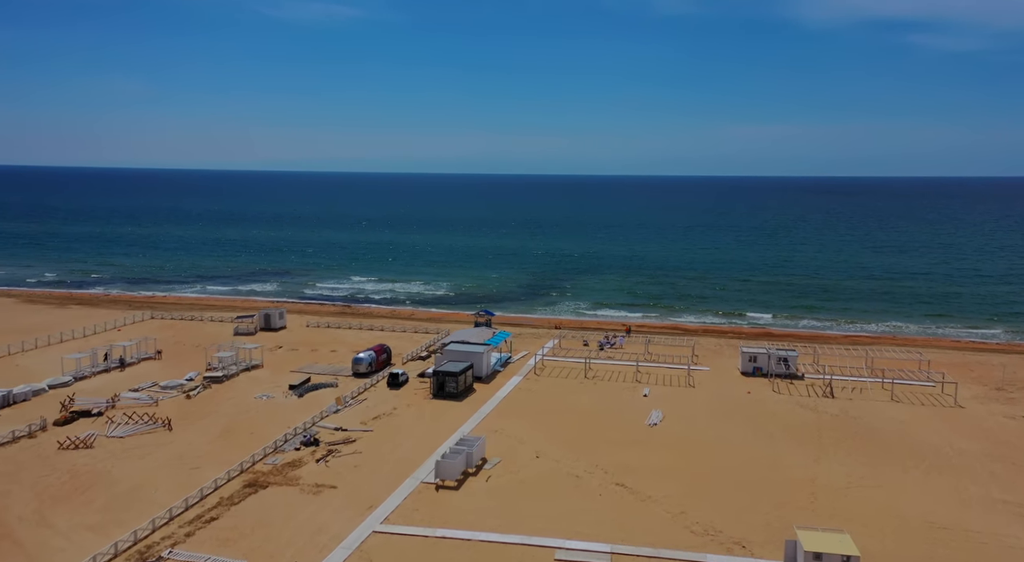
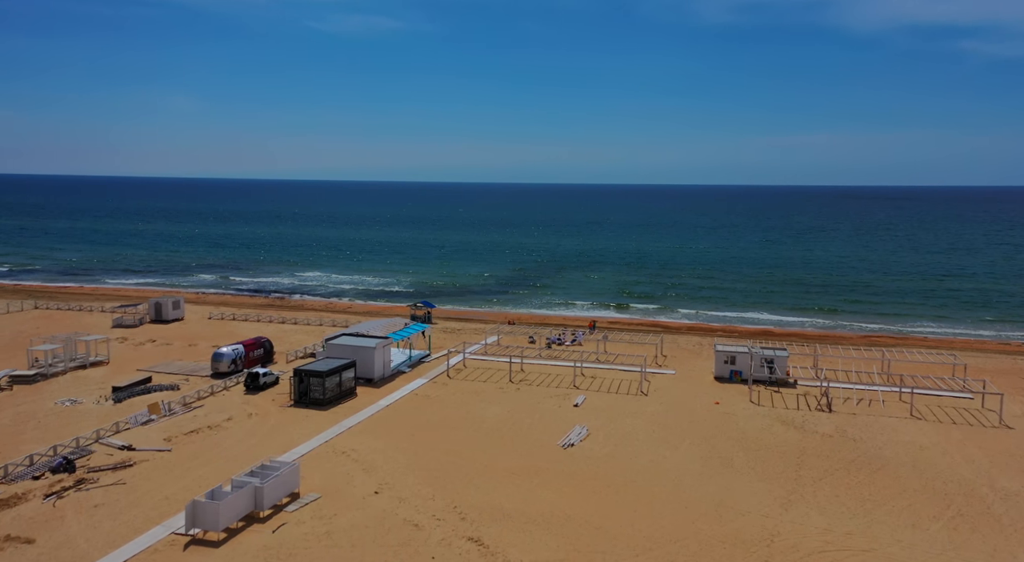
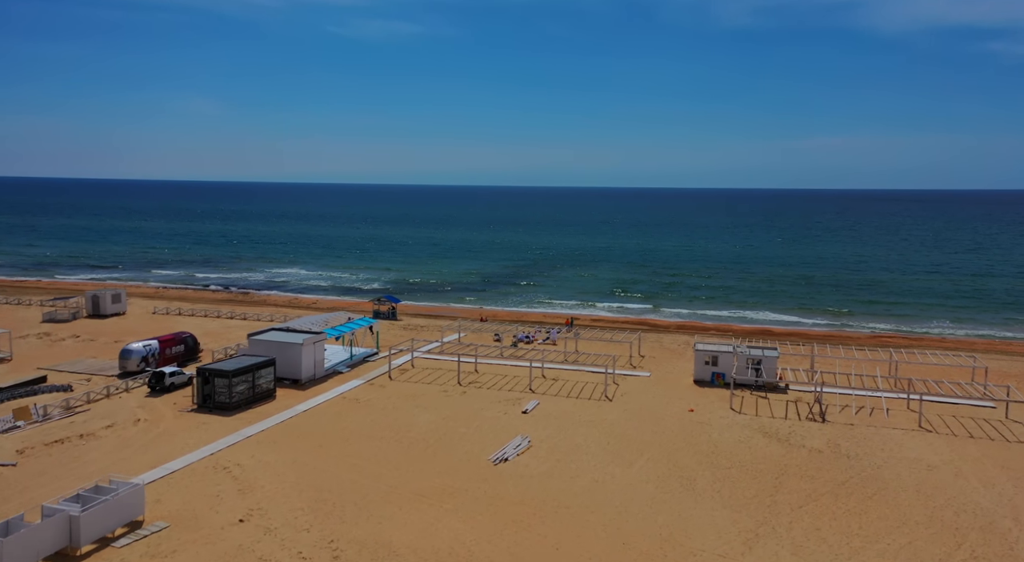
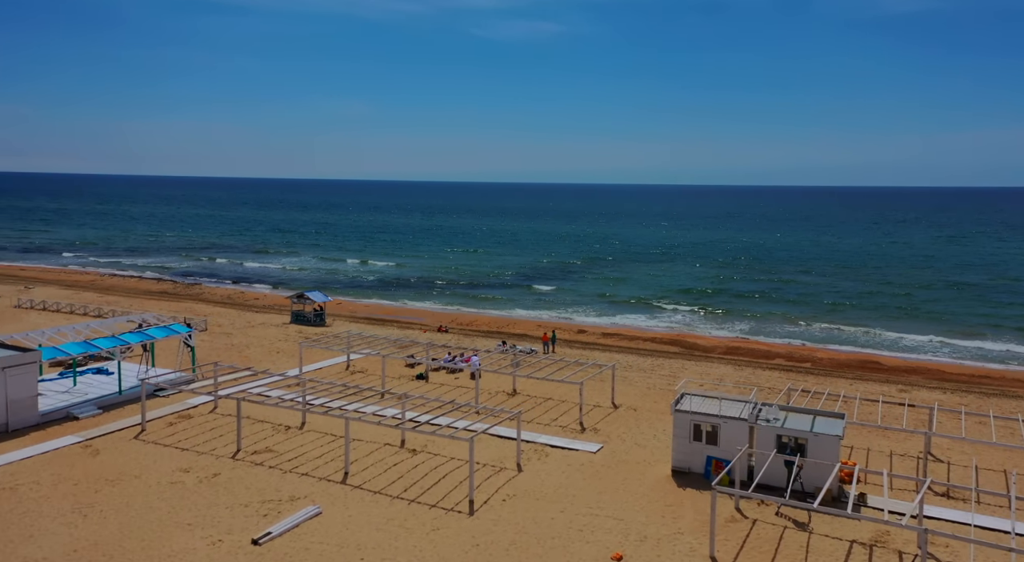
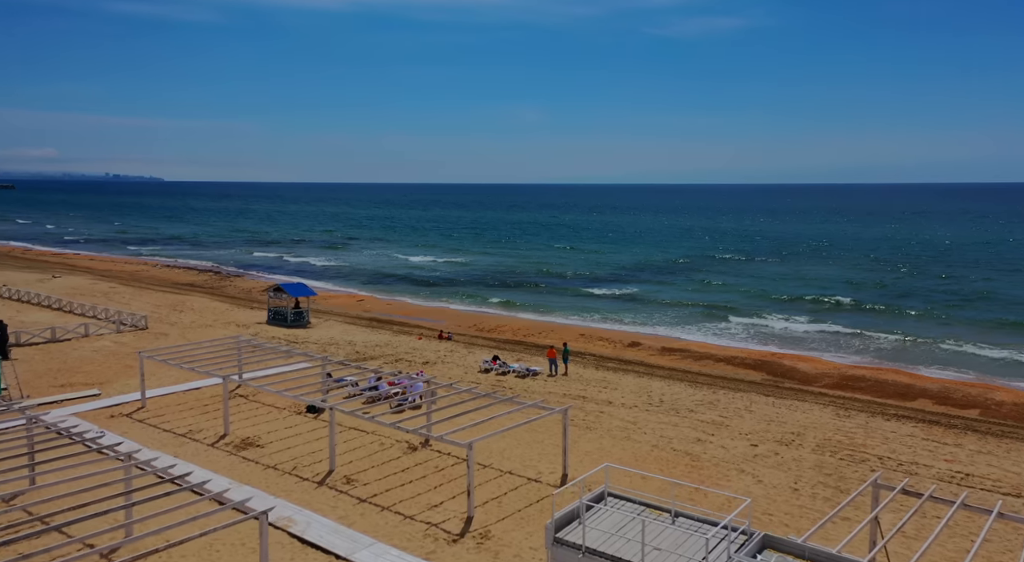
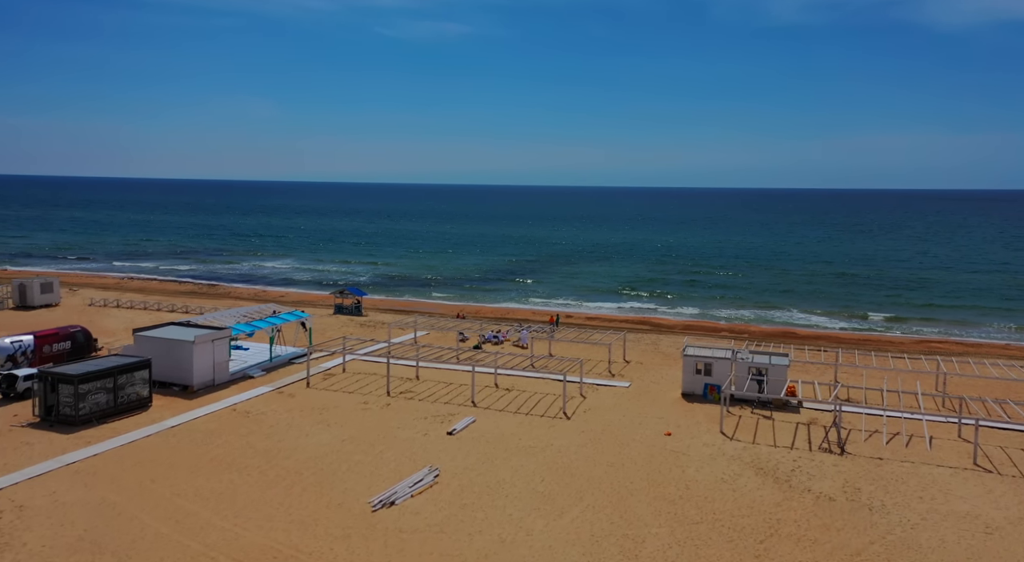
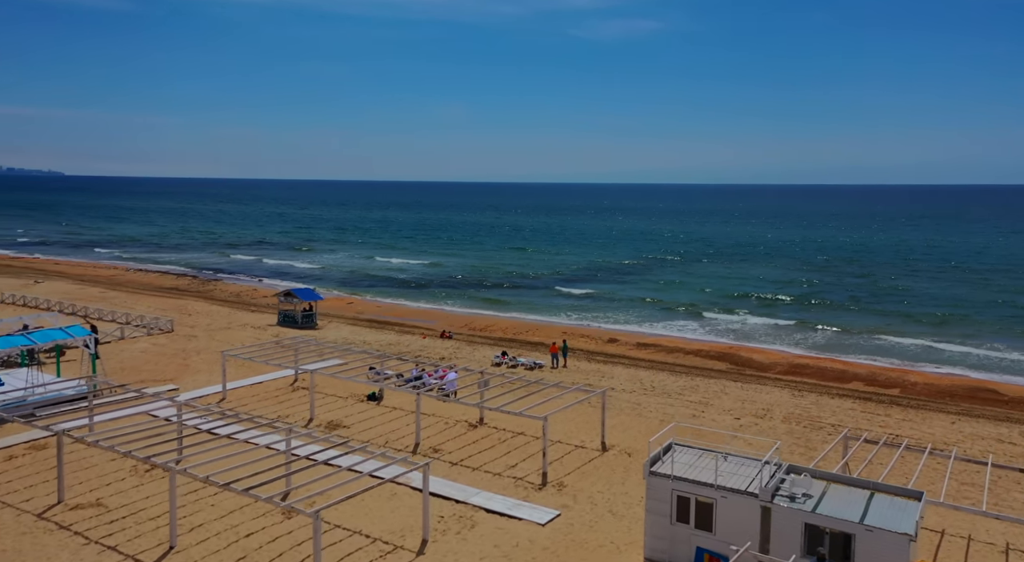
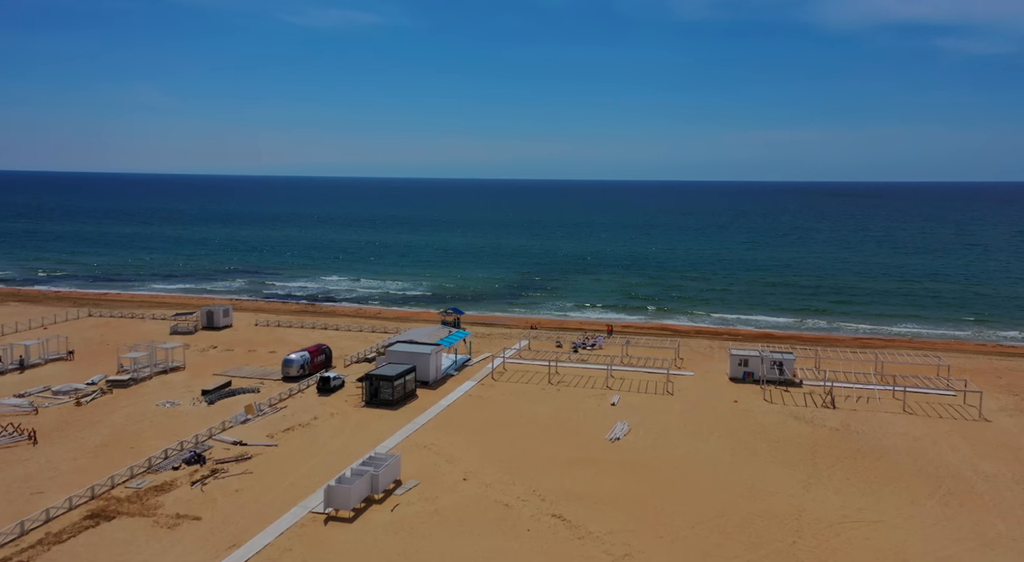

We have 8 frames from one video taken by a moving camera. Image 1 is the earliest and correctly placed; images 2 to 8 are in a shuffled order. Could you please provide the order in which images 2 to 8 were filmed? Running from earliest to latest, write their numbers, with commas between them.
8, 2, 3, 6, 4, 7, 5
